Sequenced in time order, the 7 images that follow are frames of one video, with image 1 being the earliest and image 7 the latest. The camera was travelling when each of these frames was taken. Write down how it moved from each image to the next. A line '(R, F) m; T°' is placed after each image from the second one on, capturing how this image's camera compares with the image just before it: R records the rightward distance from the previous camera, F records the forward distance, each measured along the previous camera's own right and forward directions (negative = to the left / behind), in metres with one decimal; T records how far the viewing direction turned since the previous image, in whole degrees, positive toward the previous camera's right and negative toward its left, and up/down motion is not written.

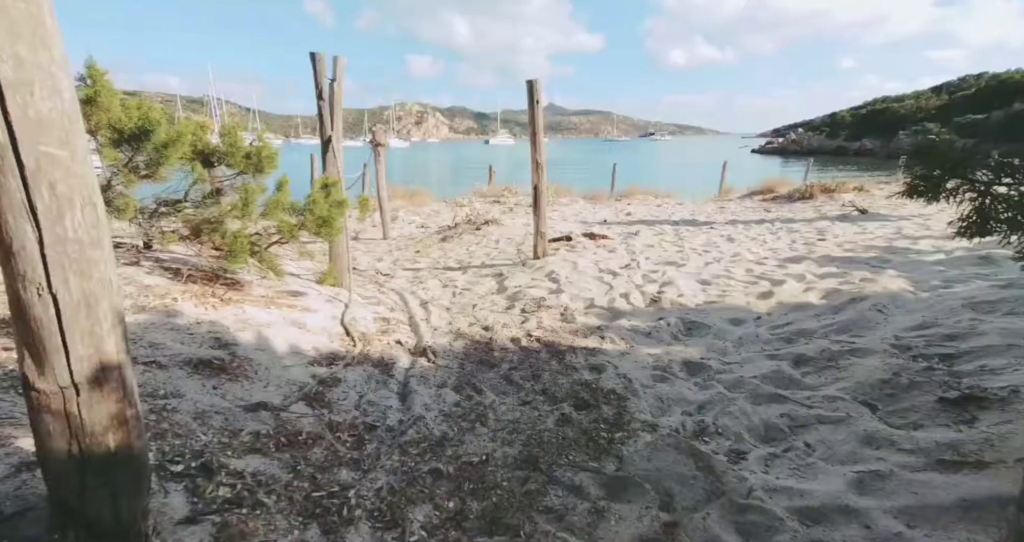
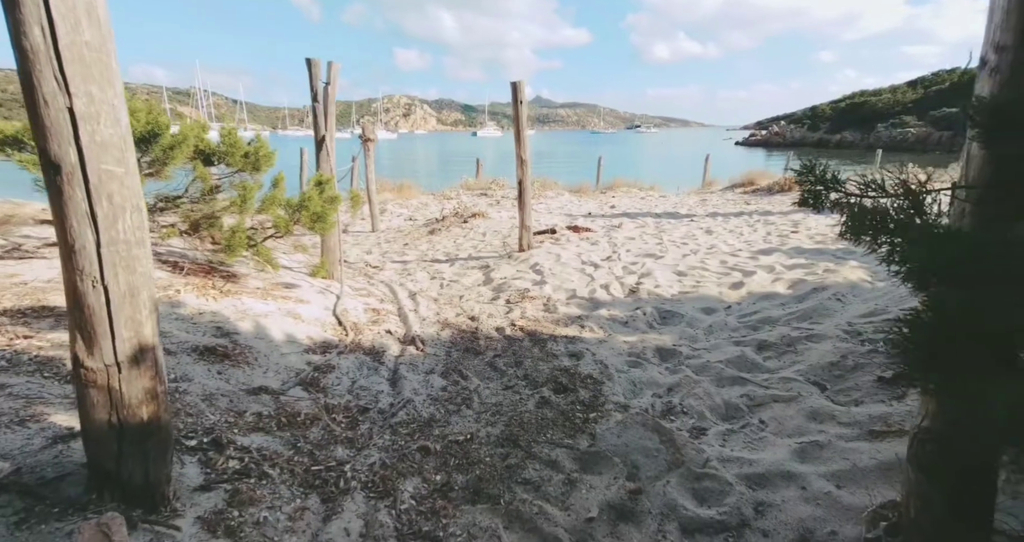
(0.0, -0.3) m; +1°
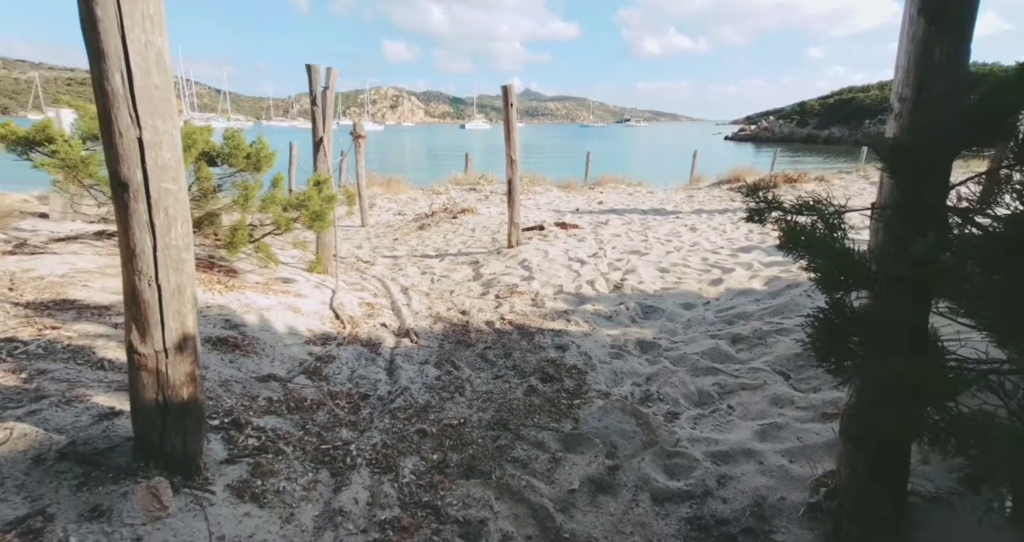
(0.0, -0.3) m; +1°
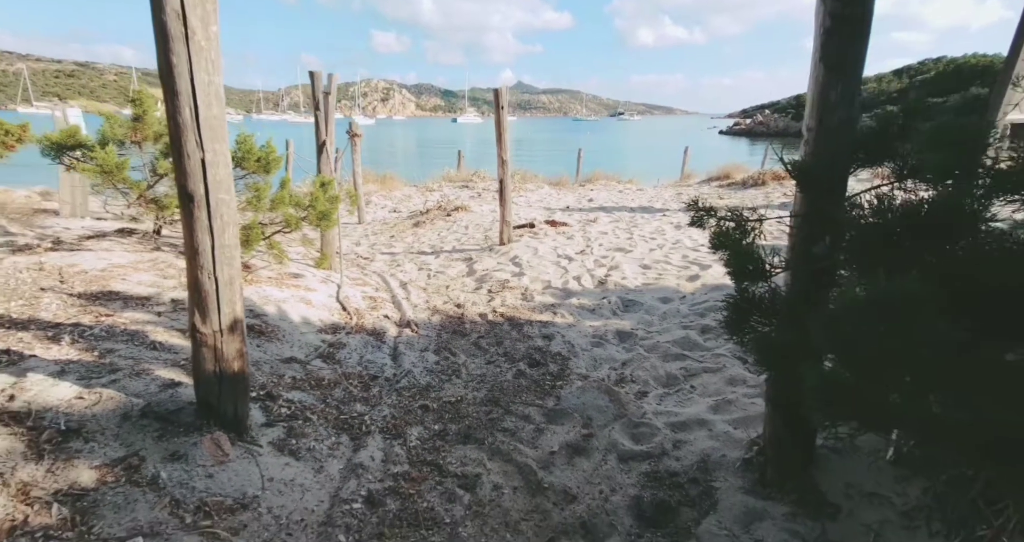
(0.0, -0.5) m; +1°
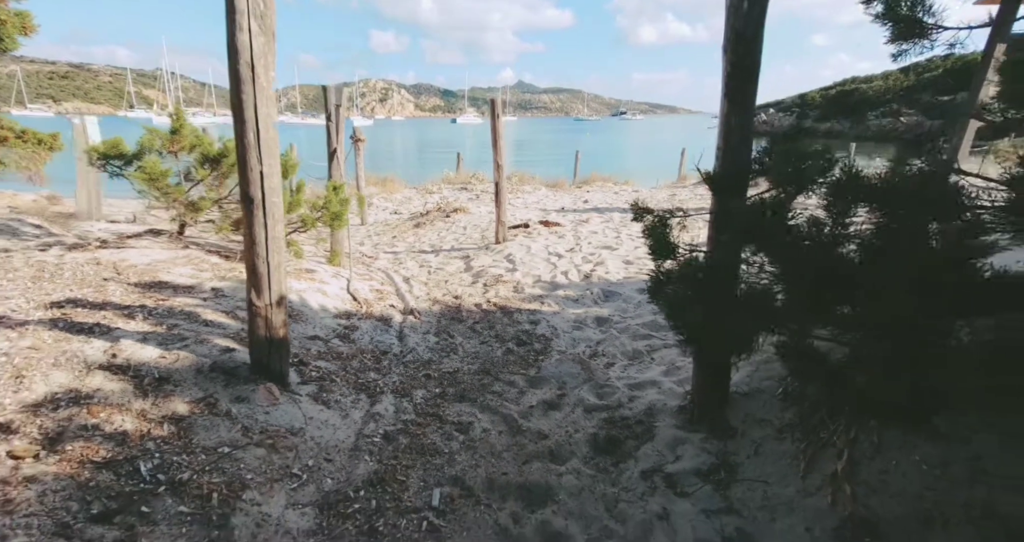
(+0.1, -0.8) m; 0°
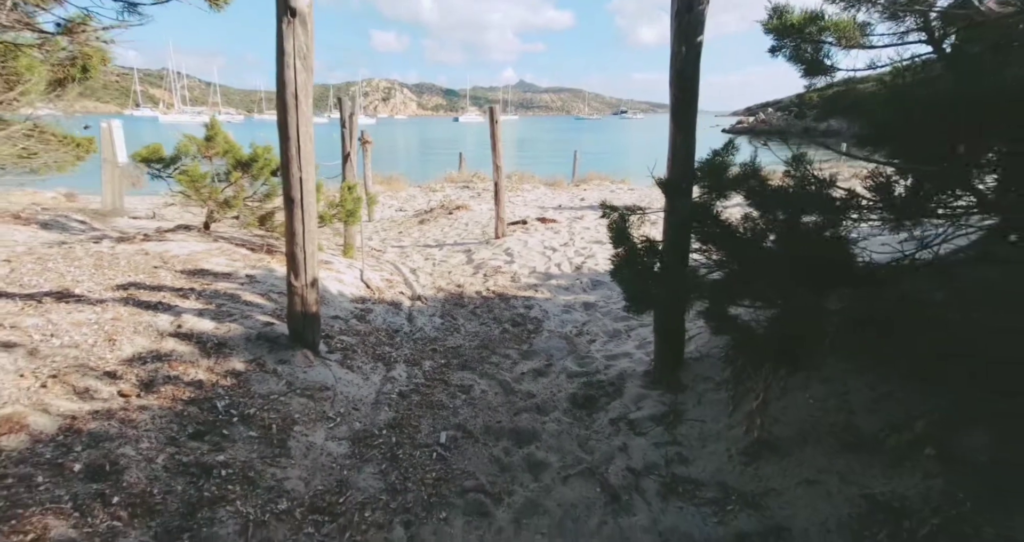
(+0.1, -0.7) m; 0°
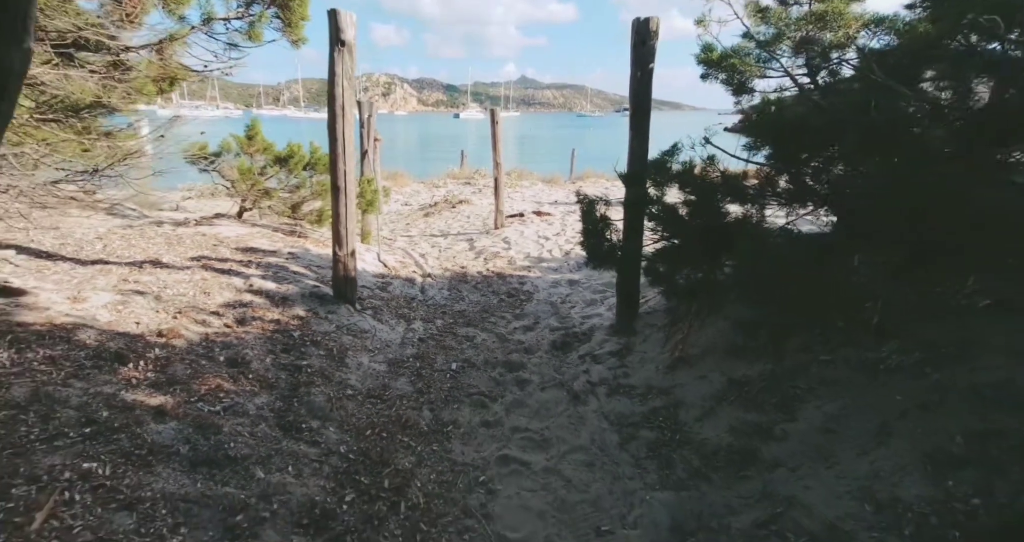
(0.0, -1.2) m; 0°
